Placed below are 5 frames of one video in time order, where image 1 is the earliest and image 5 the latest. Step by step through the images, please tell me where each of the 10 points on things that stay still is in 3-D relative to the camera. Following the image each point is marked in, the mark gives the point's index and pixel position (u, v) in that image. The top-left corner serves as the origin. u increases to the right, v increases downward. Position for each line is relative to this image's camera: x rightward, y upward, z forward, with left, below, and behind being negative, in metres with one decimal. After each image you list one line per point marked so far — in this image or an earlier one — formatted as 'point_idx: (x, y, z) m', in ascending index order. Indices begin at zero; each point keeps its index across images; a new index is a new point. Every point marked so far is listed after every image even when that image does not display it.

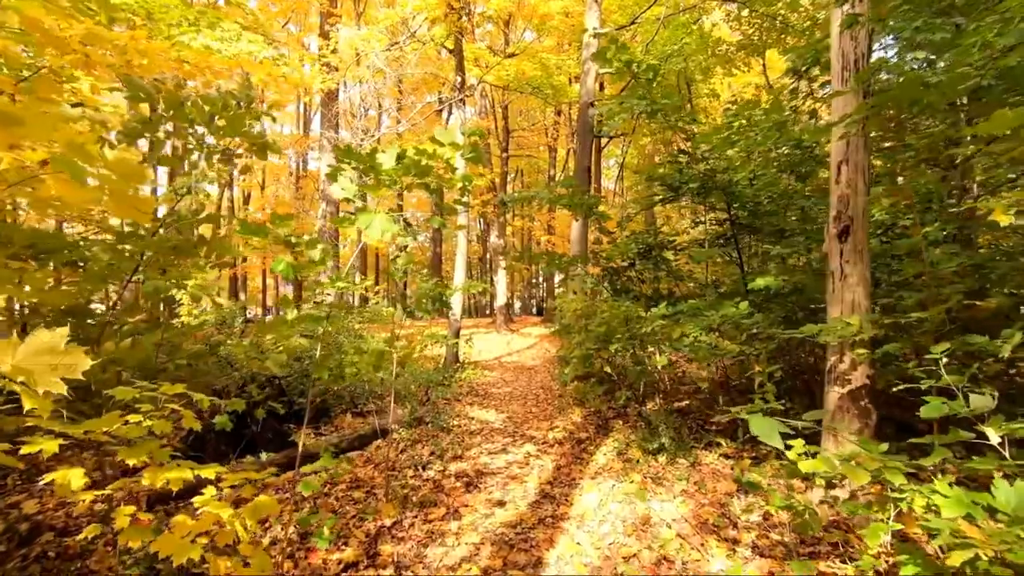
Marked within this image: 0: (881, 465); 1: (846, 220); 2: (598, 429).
0: (+1.4, -0.6, +2.0) m
1: (+2.1, +0.4, +3.4) m
2: (+0.9, -1.5, +6.0) m
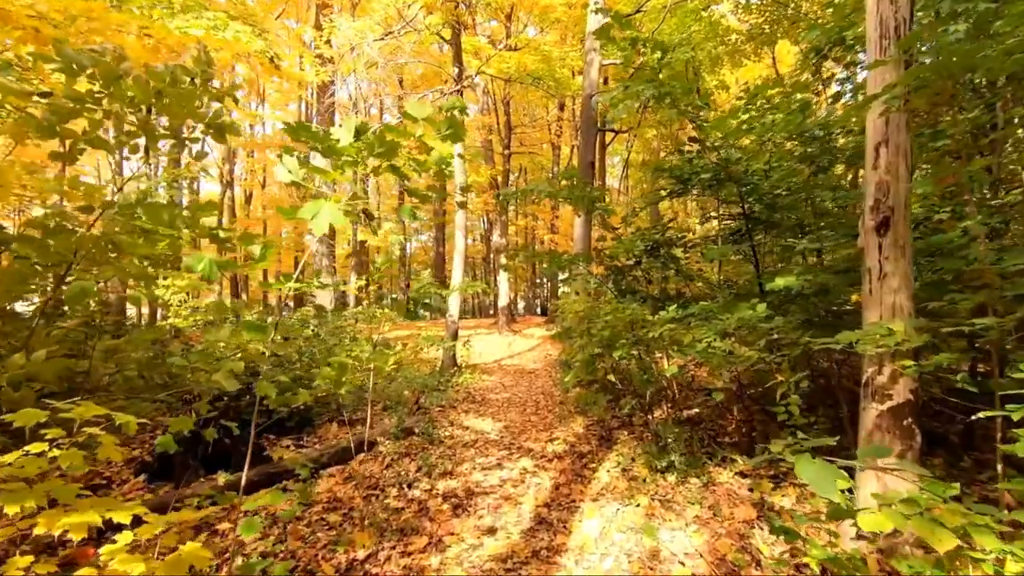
0: (+1.3, -0.7, +1.6) m
1: (+2.0, +0.4, +3.0) m
2: (+0.9, -1.5, +5.5) m
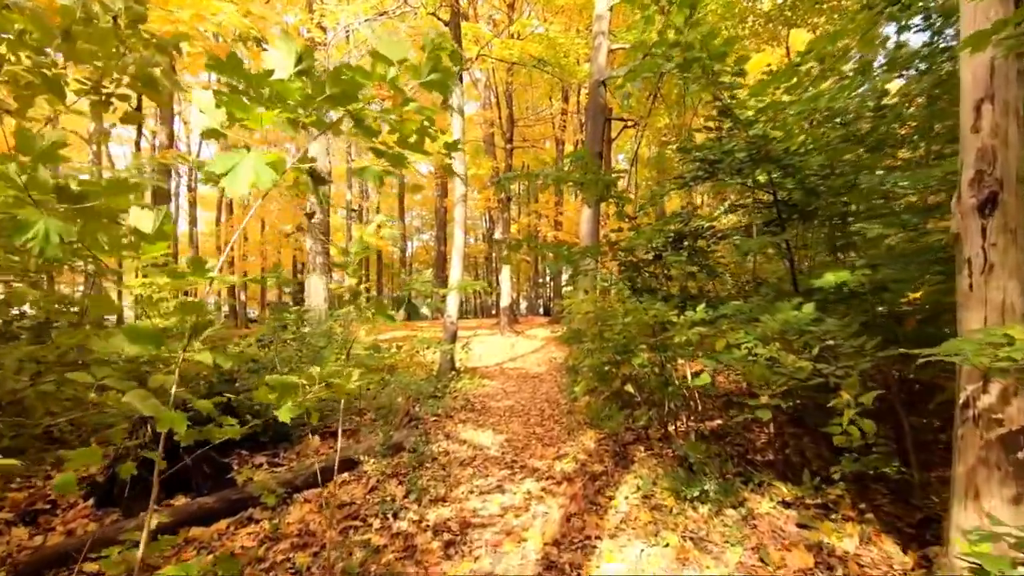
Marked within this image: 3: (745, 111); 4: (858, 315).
0: (+1.3, -0.6, +0.9) m
1: (+2.0, +0.4, +2.3) m
2: (+0.9, -1.5, +4.9) m
3: (+1.9, +1.4, +4.5) m
4: (+2.2, -0.2, +3.6) m
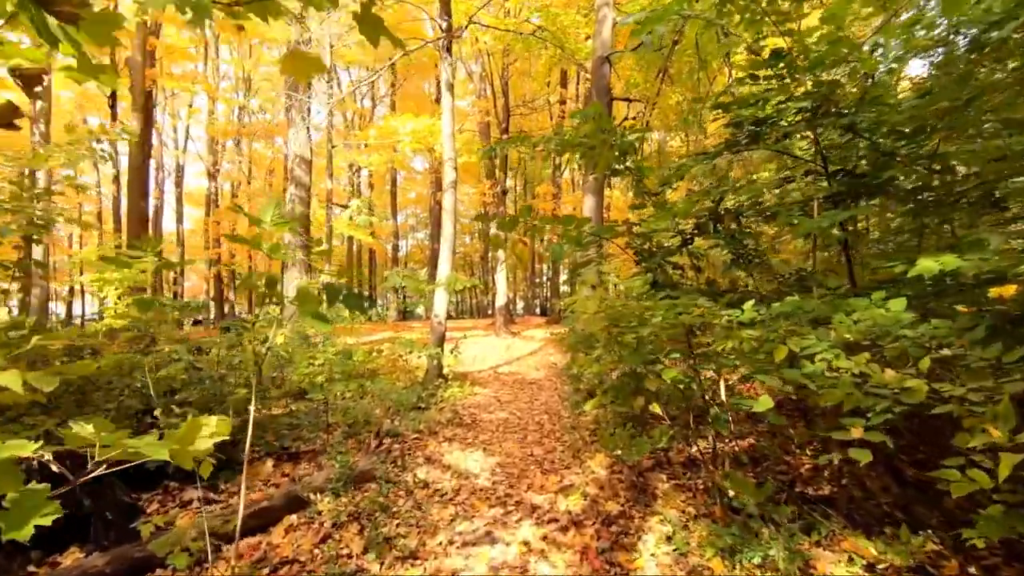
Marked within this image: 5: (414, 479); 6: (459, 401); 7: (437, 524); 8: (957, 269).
0: (+1.3, -0.6, 0.0) m
1: (+2.0, +0.5, +1.4) m
2: (+0.9, -1.4, +3.9) m
3: (+1.8, +1.5, +3.5) m
4: (+2.2, -0.1, +2.7) m
5: (-0.7, -1.4, +4.2) m
6: (-0.7, -1.5, +7.3) m
7: (-0.5, -1.5, +3.5) m
8: (+2.1, +0.1, +2.6) m
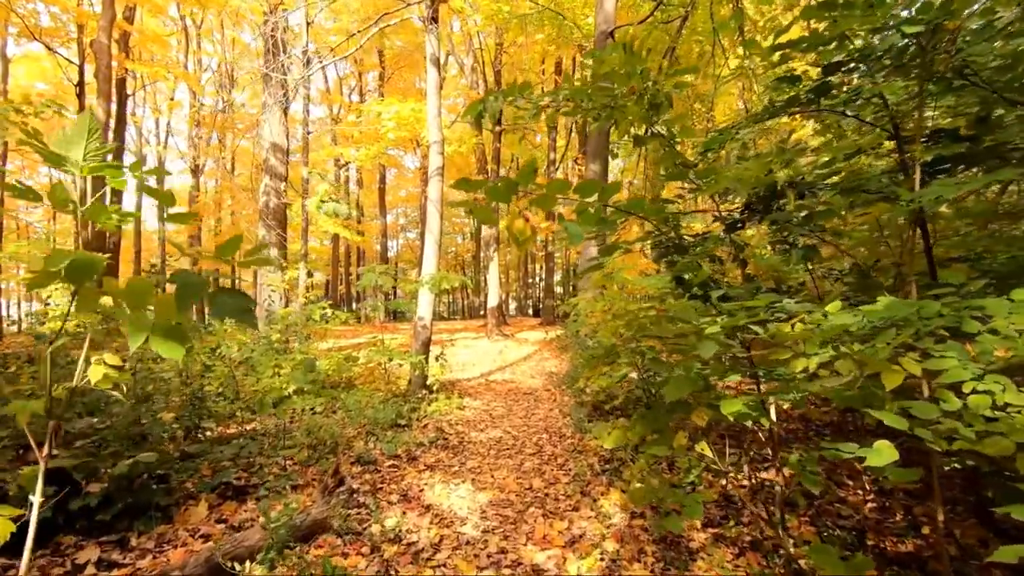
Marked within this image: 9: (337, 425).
0: (+1.3, -0.6, -0.8) m
1: (+2.0, +0.5, +0.6) m
2: (+0.8, -1.4, +3.1) m
3: (+1.8, +1.5, +2.7) m
4: (+2.2, -0.1, +1.9) m
5: (-0.8, -1.4, +3.3) m
6: (-0.7, -1.5, +6.4) m
7: (-0.5, -1.5, +2.6) m
8: (+2.1, +0.1, +1.8) m
9: (-1.7, -1.3, +5.4) m
